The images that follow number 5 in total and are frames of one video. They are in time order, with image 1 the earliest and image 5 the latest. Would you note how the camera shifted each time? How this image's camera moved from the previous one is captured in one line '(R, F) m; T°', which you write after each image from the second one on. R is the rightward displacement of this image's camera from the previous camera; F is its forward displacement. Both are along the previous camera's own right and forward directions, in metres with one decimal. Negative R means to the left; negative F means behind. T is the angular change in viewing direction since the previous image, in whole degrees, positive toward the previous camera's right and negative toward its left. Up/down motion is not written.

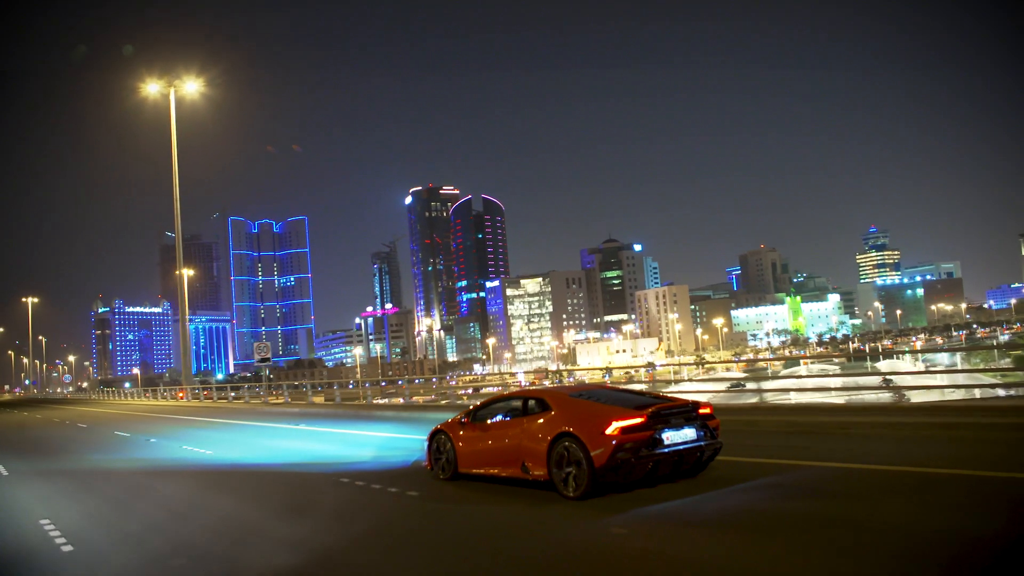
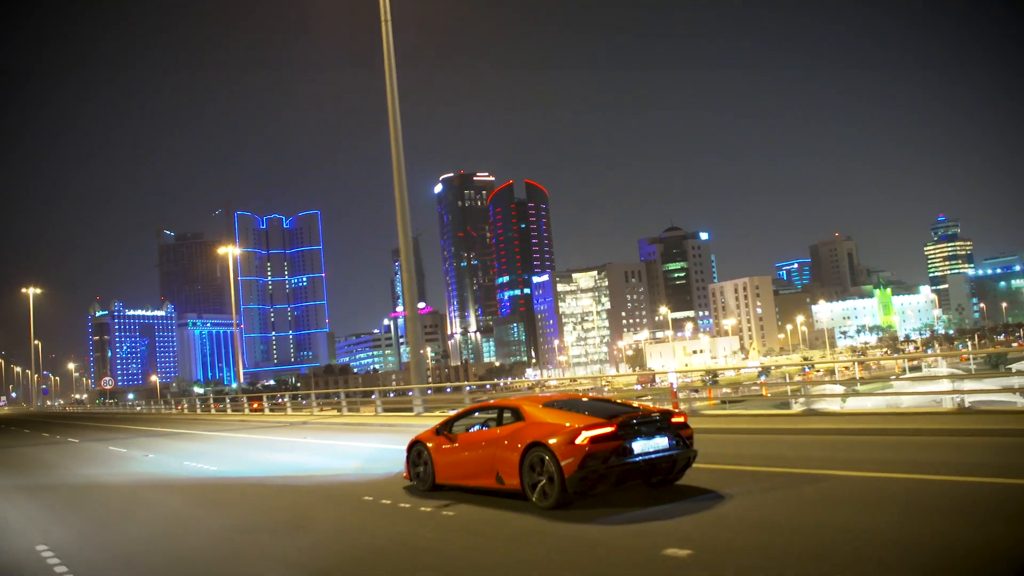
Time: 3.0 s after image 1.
(+1.1, +1.4) m; -8°
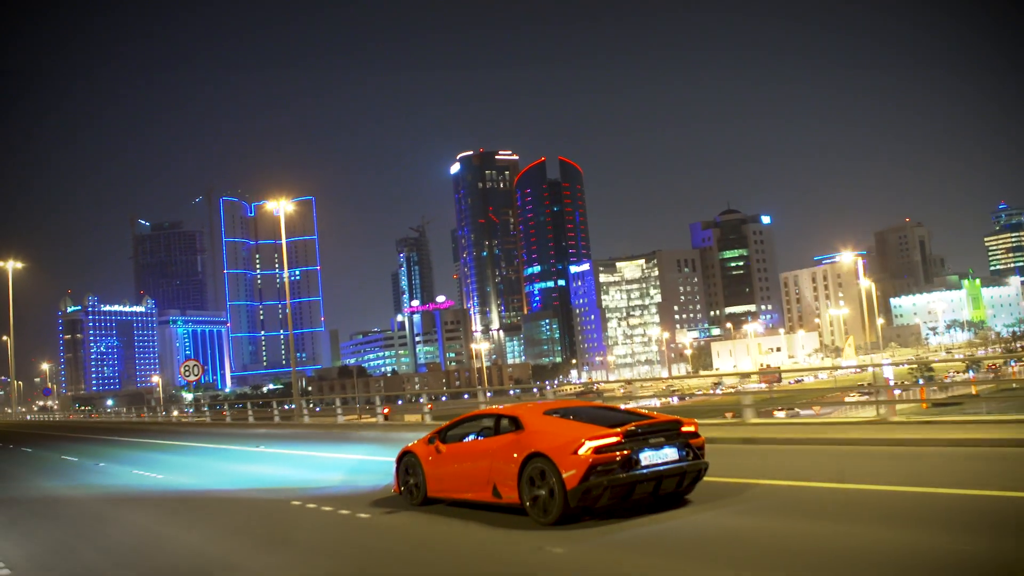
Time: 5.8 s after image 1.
(+1.0, +1.5) m; -7°
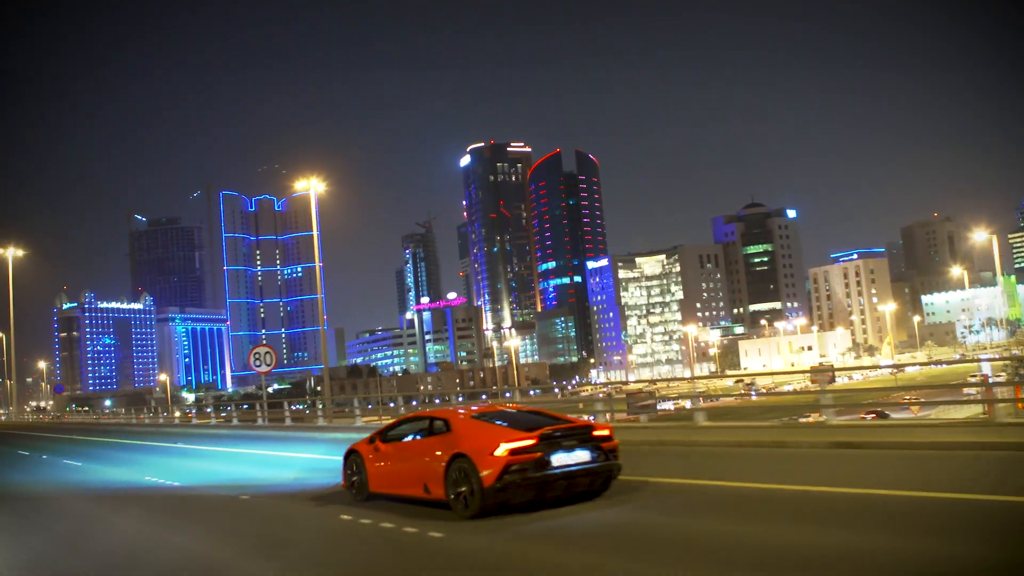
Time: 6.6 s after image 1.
(+0.3, +0.5) m; -2°
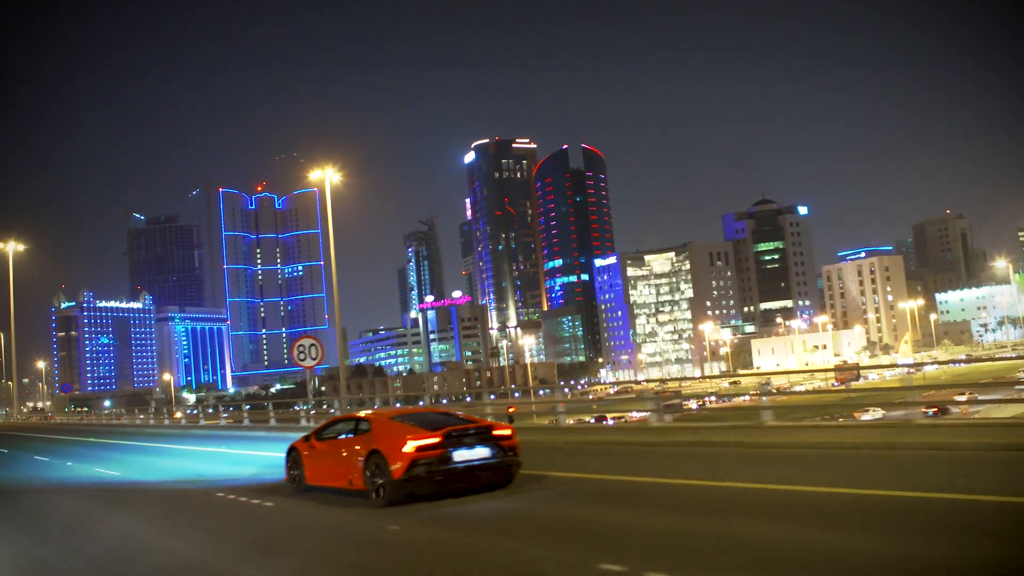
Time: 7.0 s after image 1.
(+0.1, +0.2) m; -1°
